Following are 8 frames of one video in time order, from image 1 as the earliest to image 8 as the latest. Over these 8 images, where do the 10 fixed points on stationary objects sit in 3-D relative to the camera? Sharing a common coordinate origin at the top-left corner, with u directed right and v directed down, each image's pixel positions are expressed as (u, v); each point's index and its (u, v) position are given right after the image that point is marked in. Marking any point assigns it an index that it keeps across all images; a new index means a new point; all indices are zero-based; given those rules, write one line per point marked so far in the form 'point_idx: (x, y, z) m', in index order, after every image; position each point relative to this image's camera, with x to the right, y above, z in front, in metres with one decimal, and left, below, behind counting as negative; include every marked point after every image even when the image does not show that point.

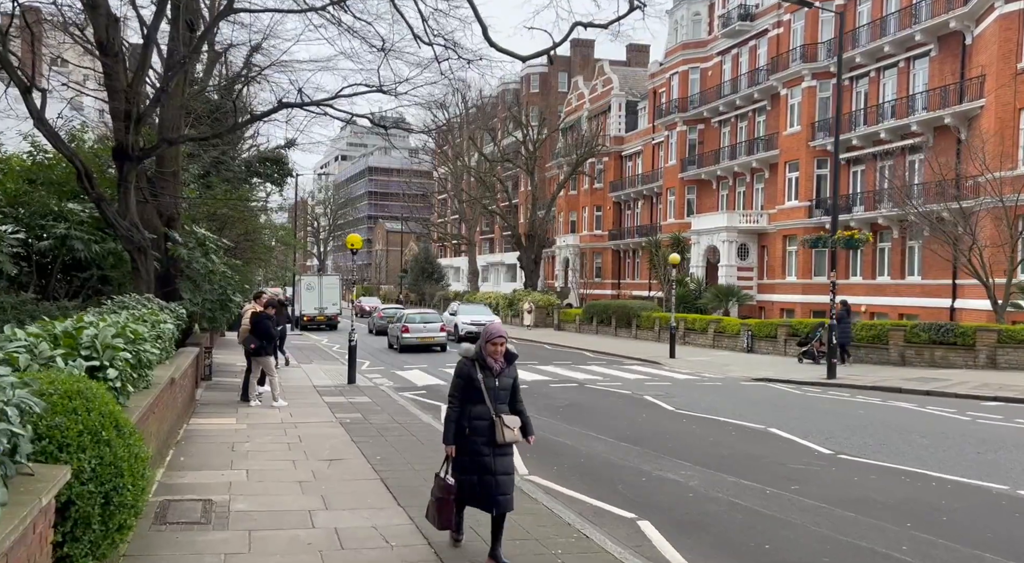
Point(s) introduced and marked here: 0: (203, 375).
0: (-6.4, -1.9, +16.9) m
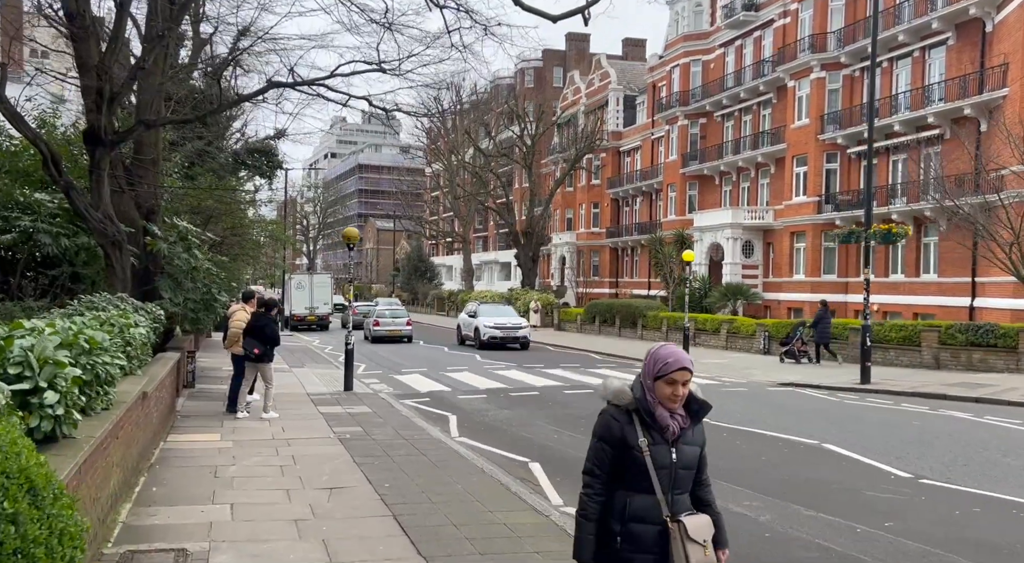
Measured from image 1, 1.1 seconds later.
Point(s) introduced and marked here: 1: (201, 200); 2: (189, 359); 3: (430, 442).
0: (-6.2, -1.9, +15.4) m
1: (-7.3, +1.9, +19.3) m
2: (-6.2, -1.5, +15.8) m
3: (-1.1, -2.1, +11.0) m
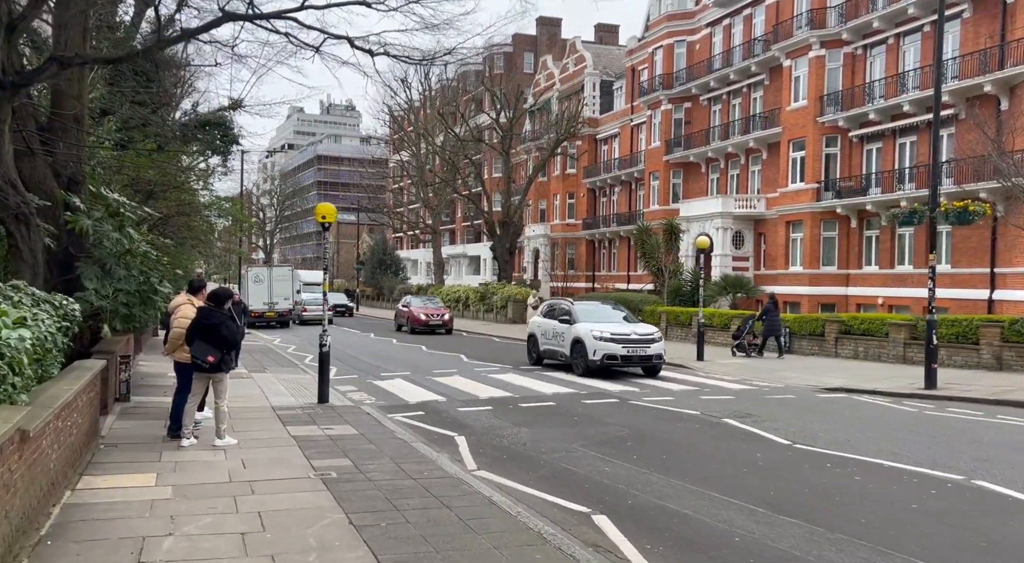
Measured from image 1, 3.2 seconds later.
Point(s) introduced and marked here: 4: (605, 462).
0: (-5.9, -1.7, +12.2) m
1: (-7.2, +2.1, +16.0) m
2: (-6.0, -1.3, +12.6) m
3: (-0.6, -2.0, +8.1) m
4: (+1.0, -2.0, +9.2) m
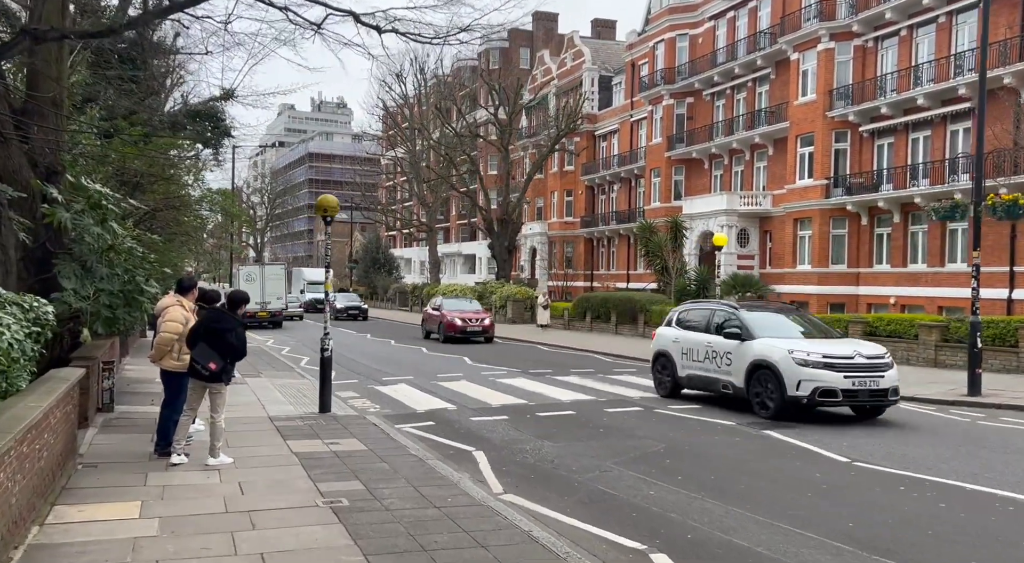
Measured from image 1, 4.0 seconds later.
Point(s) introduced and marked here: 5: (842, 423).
0: (-5.6, -1.7, +11.1) m
1: (-7.0, +2.1, +14.9) m
2: (-5.7, -1.3, +11.5) m
3: (-0.3, -2.0, +7.0) m
4: (+1.4, -2.0, +8.2) m
5: (+4.7, -2.0, +11.7) m
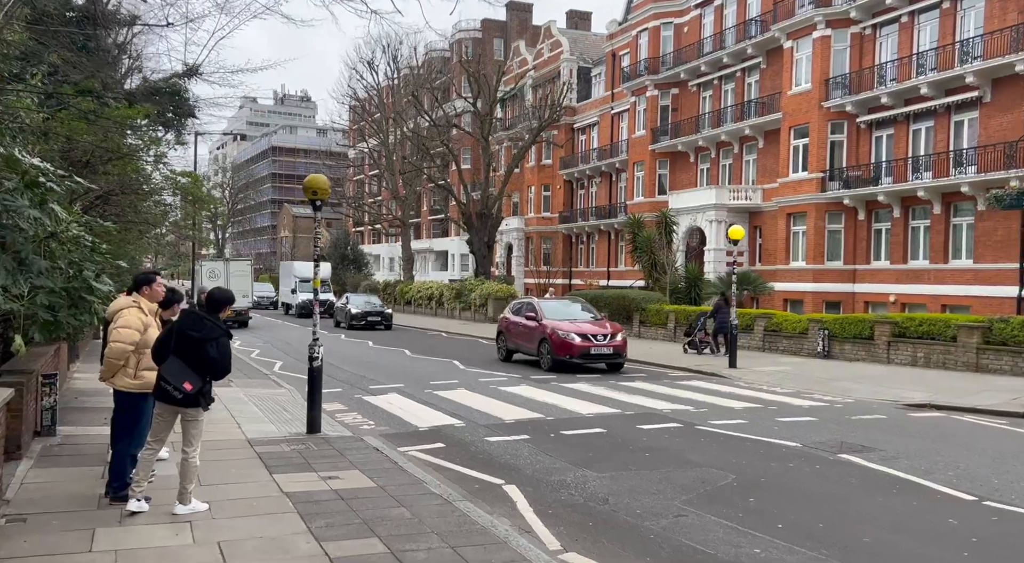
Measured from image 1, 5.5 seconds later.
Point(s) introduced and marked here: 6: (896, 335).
0: (-5.3, -1.6, +9.1) m
1: (-6.8, +2.2, +12.7) m
2: (-5.4, -1.2, +9.5) m
3: (+0.2, -1.9, +5.2) m
4: (+1.8, -2.0, +6.5) m
5: (+5.0, -2.0, +10.0) m
6: (+8.4, -1.2, +17.9) m
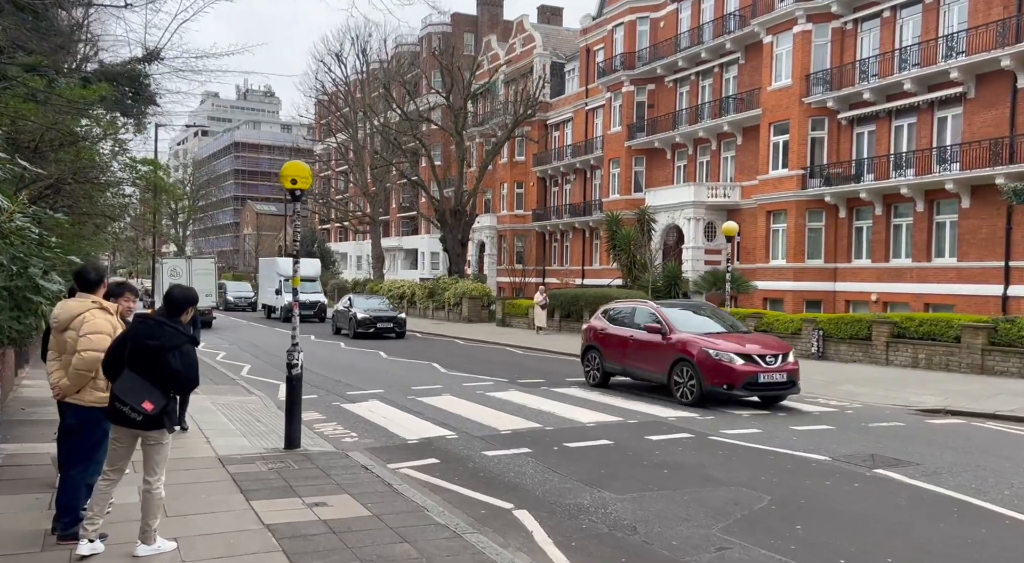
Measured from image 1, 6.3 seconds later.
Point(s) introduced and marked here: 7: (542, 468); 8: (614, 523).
0: (-5.2, -1.6, +7.9) m
1: (-6.9, +2.2, +11.5) m
2: (-5.3, -1.2, +8.3) m
3: (+0.5, -1.9, +4.2) m
4: (+2.0, -2.0, +5.6) m
5: (+5.0, -1.9, +9.3) m
6: (+8.1, -1.1, +17.3) m
7: (+0.3, -2.0, +9.0) m
8: (+0.9, -2.0, +6.9) m
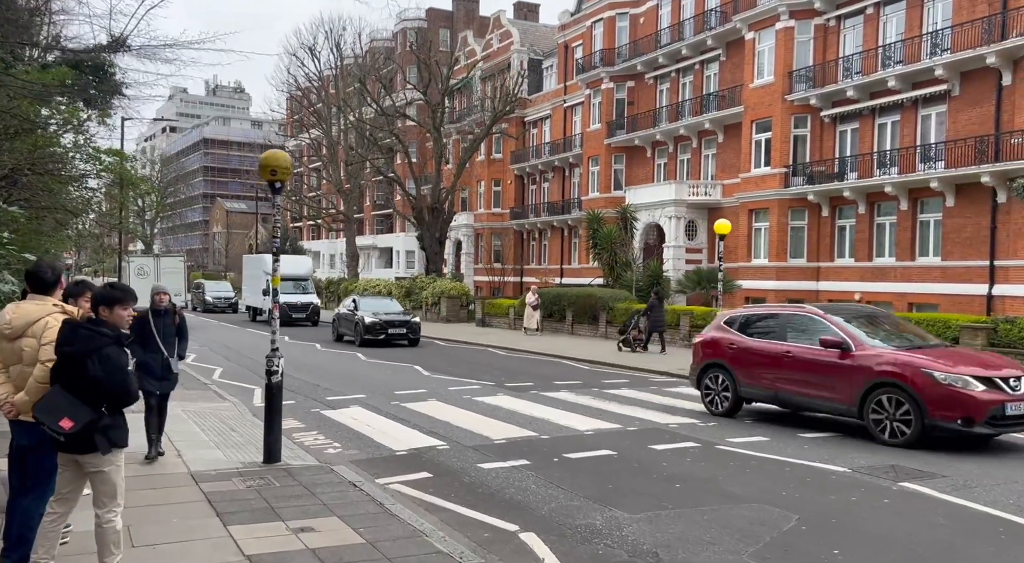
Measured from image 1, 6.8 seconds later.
0: (-5.2, -1.6, +7.1) m
1: (-7.0, +2.2, +10.6) m
2: (-5.3, -1.2, +7.4) m
3: (+0.6, -1.9, +3.6) m
4: (+2.1, -2.0, +5.0) m
5: (+5.0, -1.9, +8.8) m
6: (+7.8, -1.1, +16.9) m
7: (+0.3, -2.0, +8.4) m
8: (+0.9, -2.0, +6.3) m
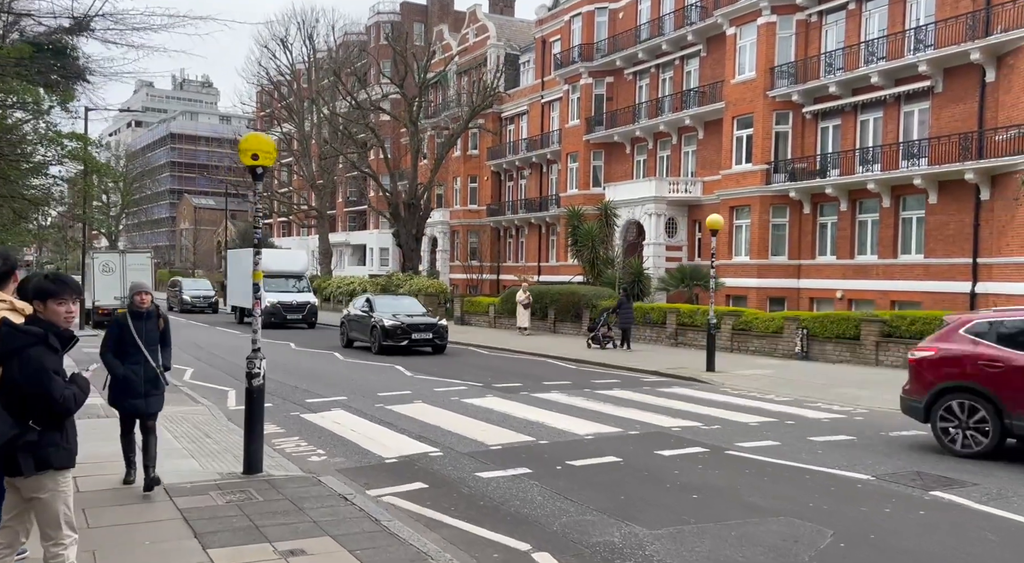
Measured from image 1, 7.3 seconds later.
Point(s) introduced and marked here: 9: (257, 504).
0: (-5.1, -1.6, +6.3) m
1: (-7.0, +2.3, +9.7) m
2: (-5.2, -1.2, +6.6) m
3: (+0.8, -1.9, +3.0) m
4: (+2.3, -2.0, +4.5) m
5: (+5.0, -1.9, +8.4) m
6: (+7.5, -1.1, +16.5) m
7: (+0.4, -2.0, +7.7) m
8: (+1.0, -2.0, +5.7) m
9: (-2.2, -1.9, +7.0) m
